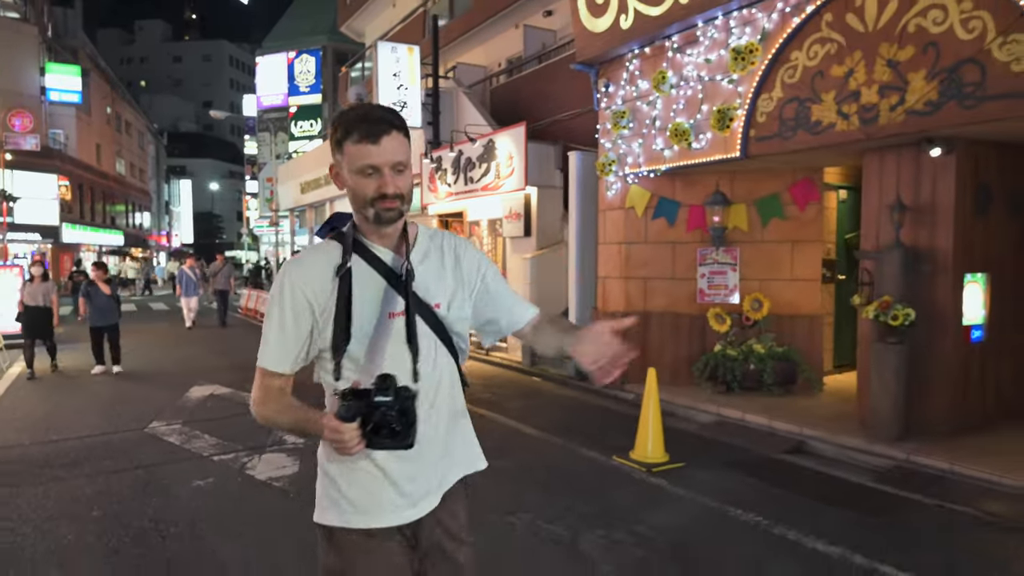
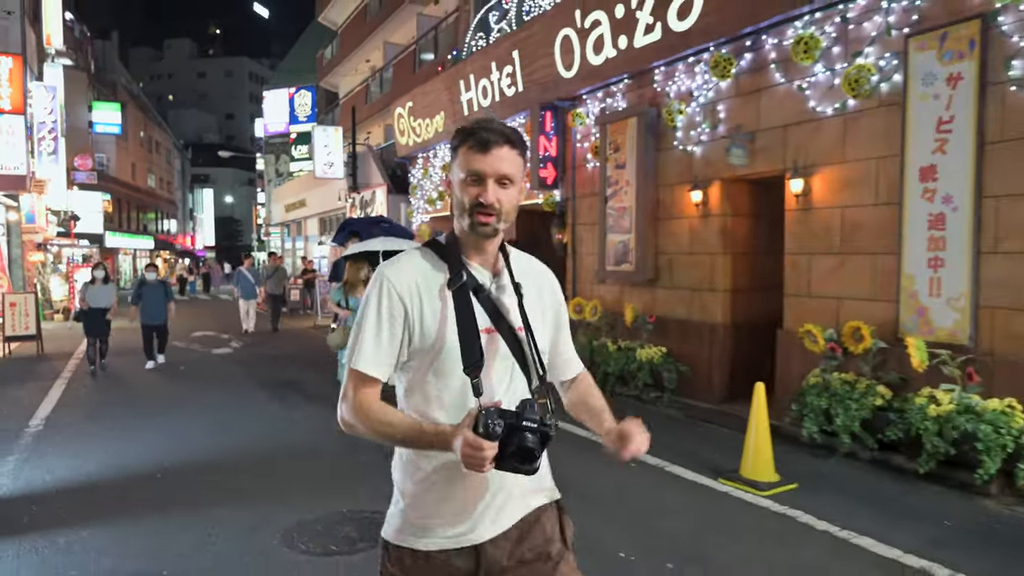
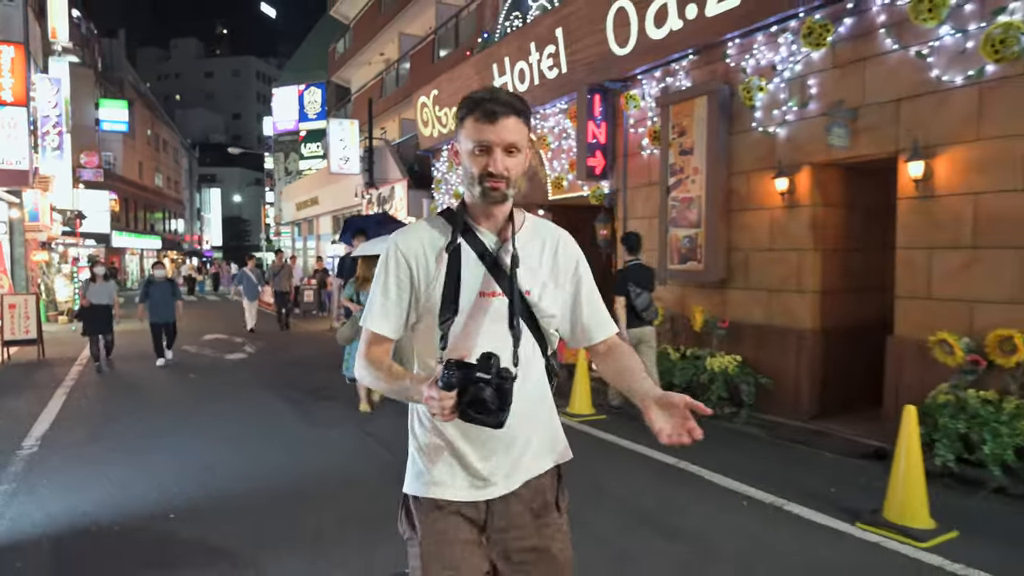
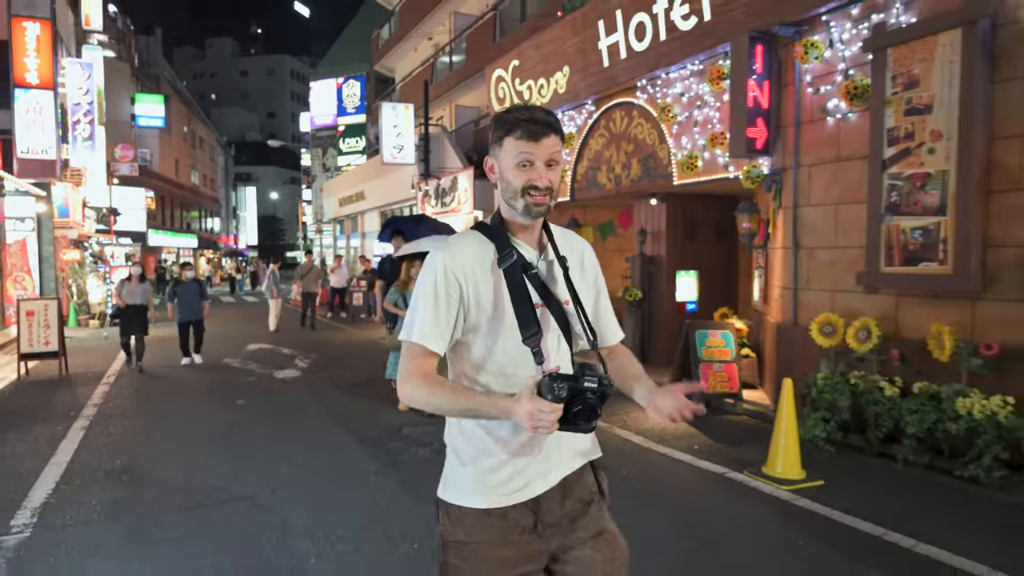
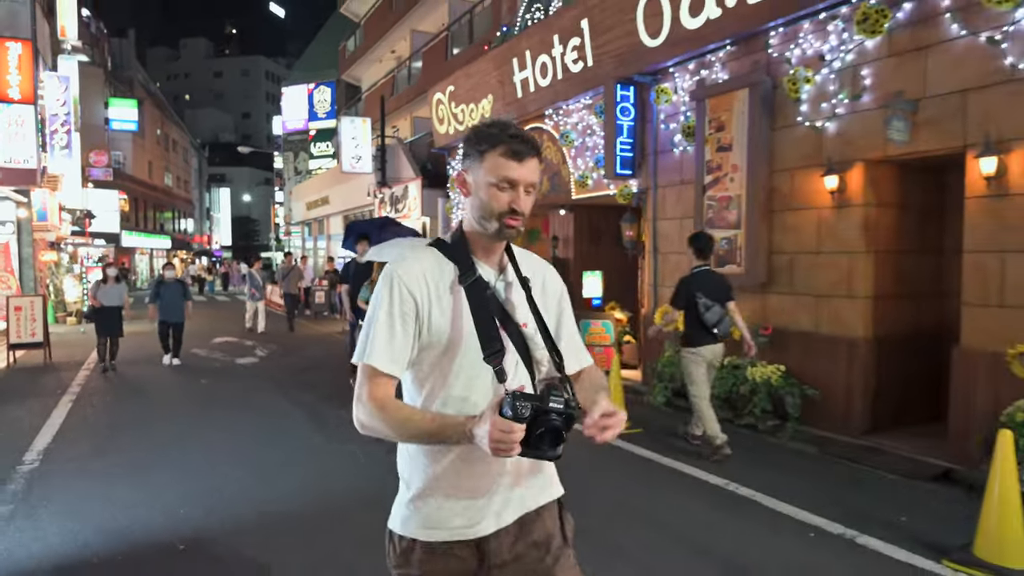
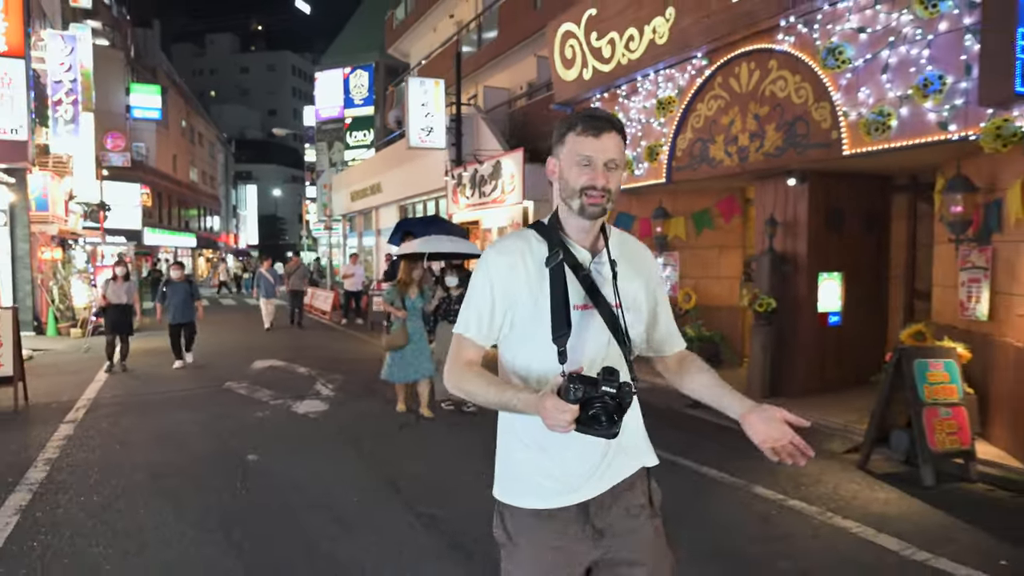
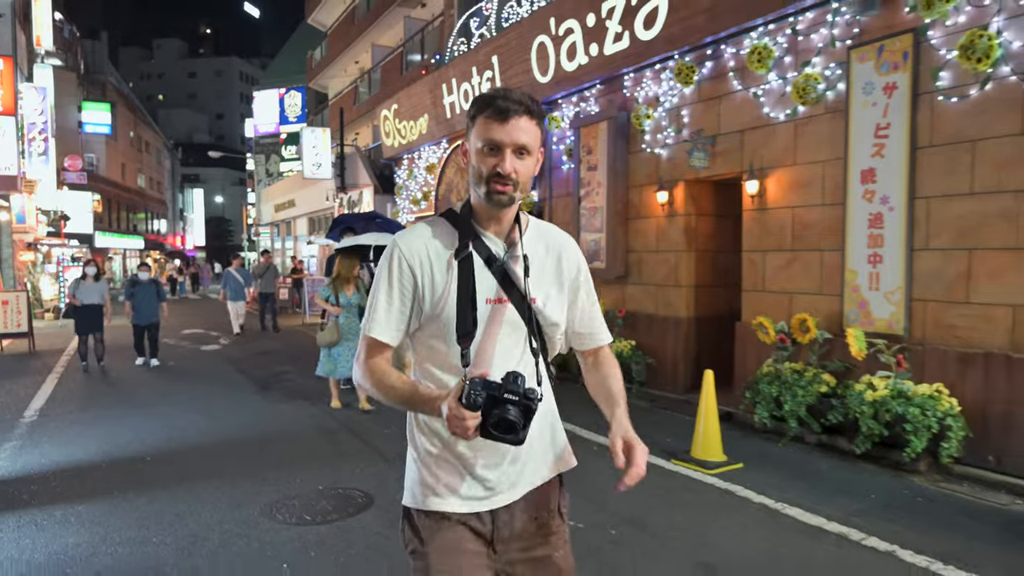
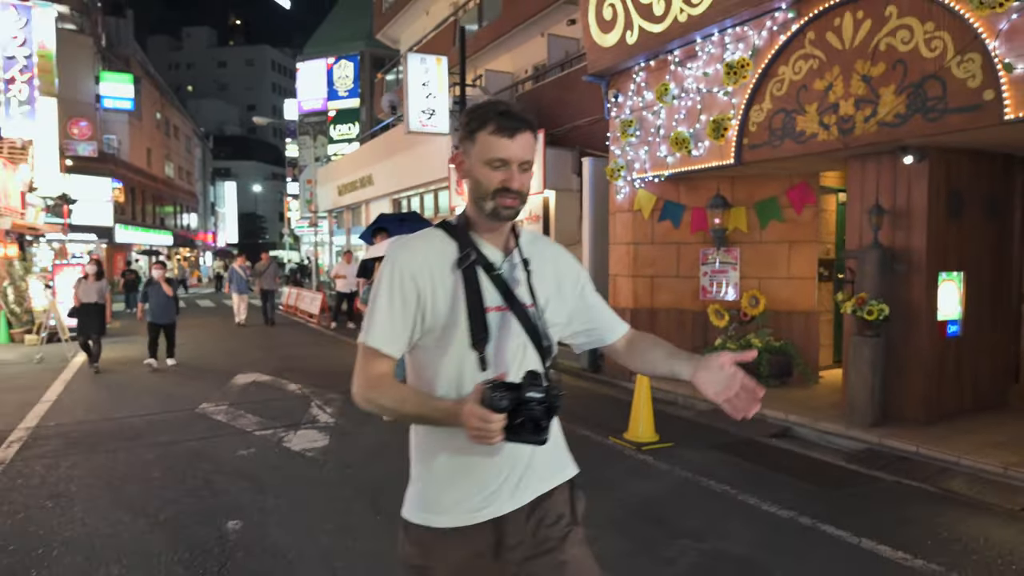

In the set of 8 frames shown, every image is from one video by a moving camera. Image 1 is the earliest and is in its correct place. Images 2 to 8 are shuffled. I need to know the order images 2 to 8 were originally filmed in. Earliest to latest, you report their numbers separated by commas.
8, 6, 4, 5, 3, 2, 7
